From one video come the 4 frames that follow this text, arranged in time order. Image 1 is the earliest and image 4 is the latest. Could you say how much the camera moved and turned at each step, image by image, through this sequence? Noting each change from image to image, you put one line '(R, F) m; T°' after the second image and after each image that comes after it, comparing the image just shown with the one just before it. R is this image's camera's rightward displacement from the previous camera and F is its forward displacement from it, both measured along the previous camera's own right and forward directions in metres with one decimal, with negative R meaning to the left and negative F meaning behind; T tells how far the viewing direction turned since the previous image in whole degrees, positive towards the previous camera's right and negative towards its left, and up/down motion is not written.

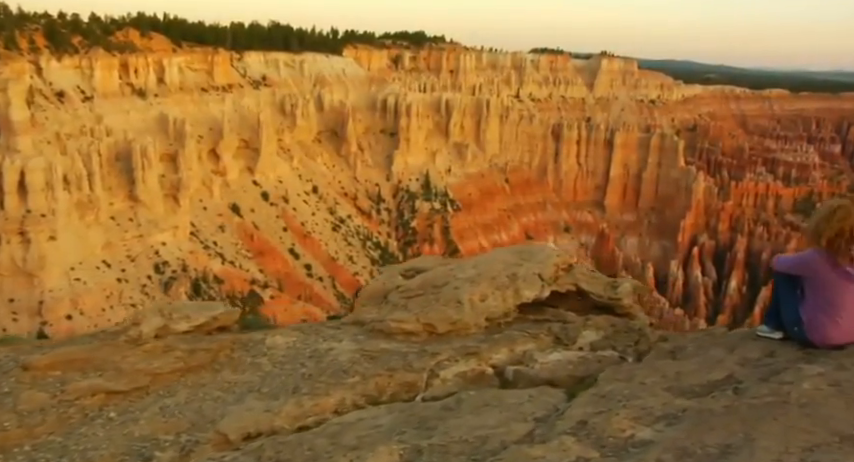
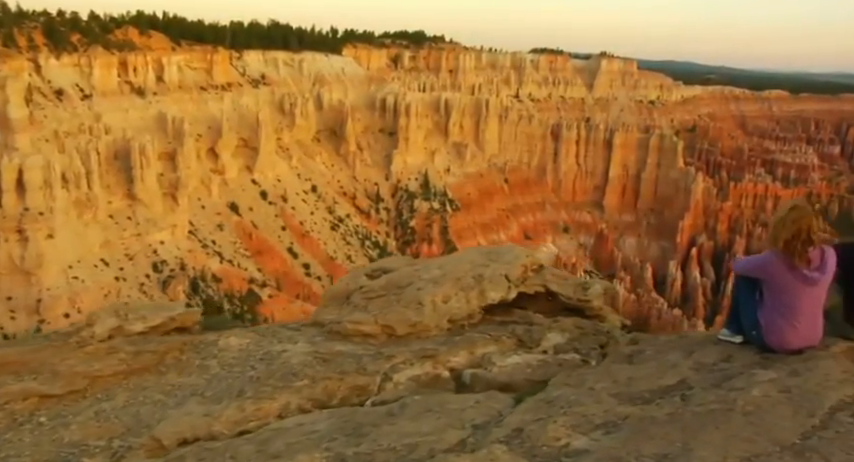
(+0.4, +0.1) m; 0°
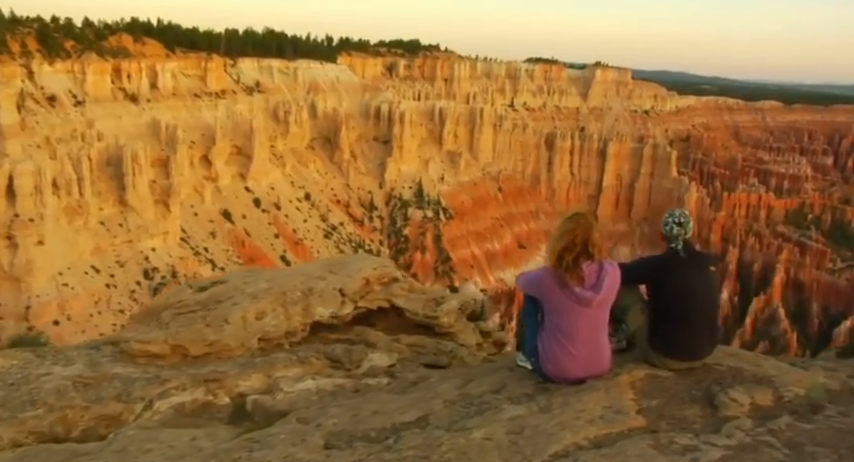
(+1.7, +0.6) m; 0°
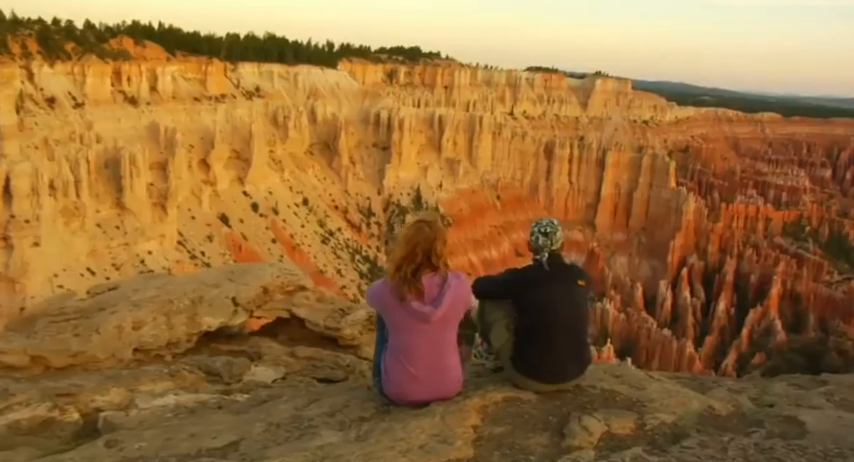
(+0.9, +0.3) m; 0°
